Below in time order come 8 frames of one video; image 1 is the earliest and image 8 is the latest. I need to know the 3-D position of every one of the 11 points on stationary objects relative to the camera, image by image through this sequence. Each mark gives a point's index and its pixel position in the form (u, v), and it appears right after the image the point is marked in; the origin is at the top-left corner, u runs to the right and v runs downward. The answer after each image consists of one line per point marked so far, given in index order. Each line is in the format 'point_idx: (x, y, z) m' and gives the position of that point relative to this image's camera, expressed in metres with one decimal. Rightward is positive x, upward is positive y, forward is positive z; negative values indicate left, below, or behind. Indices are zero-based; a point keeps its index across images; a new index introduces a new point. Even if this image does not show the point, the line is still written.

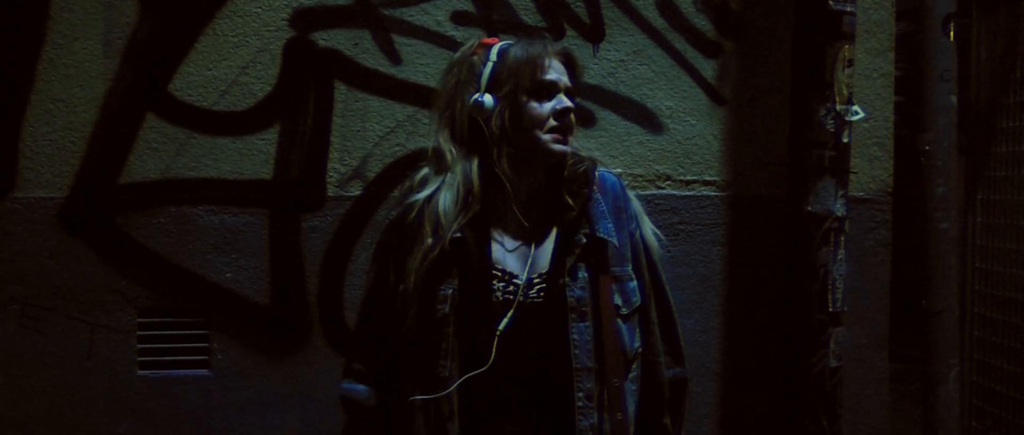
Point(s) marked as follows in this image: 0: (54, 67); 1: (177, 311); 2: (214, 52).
0: (-1.4, +0.5, +2.3) m
1: (-1.0, -0.3, +2.3) m
2: (-0.9, +0.5, +2.3) m
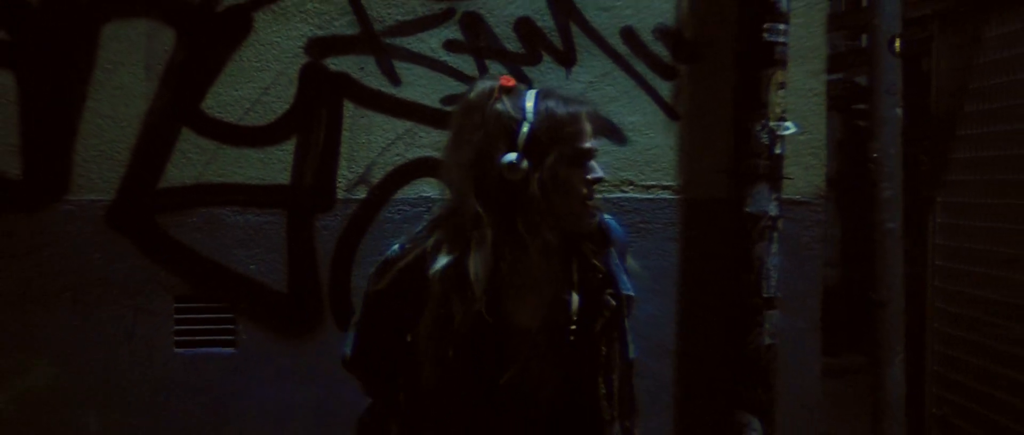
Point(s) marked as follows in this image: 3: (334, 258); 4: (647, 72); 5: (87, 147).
0: (-1.5, +0.5, +2.7) m
1: (-1.1, -0.3, +2.7) m
2: (-1.0, +0.5, +2.7) m
3: (-0.6, -0.1, +2.7) m
4: (+0.5, +0.5, +2.8) m
5: (-1.5, +0.3, +2.7) m
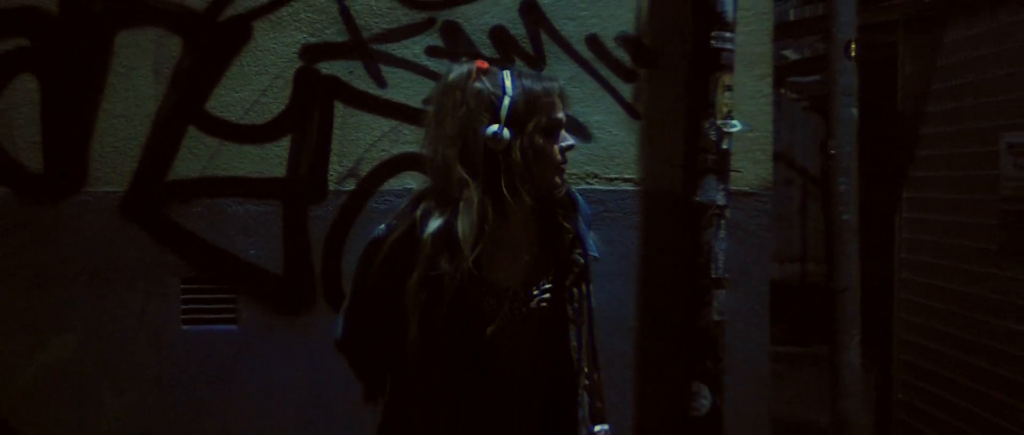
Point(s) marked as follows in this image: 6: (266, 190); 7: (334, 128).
0: (-1.6, +0.5, +3.0) m
1: (-1.2, -0.2, +3.0) m
2: (-1.1, +0.6, +3.0) m
3: (-0.7, -0.1, +3.0) m
4: (+0.4, +0.6, +3.0) m
5: (-1.6, +0.3, +3.0) m
6: (-1.0, +0.1, +3.0) m
7: (-0.7, +0.4, +3.0) m
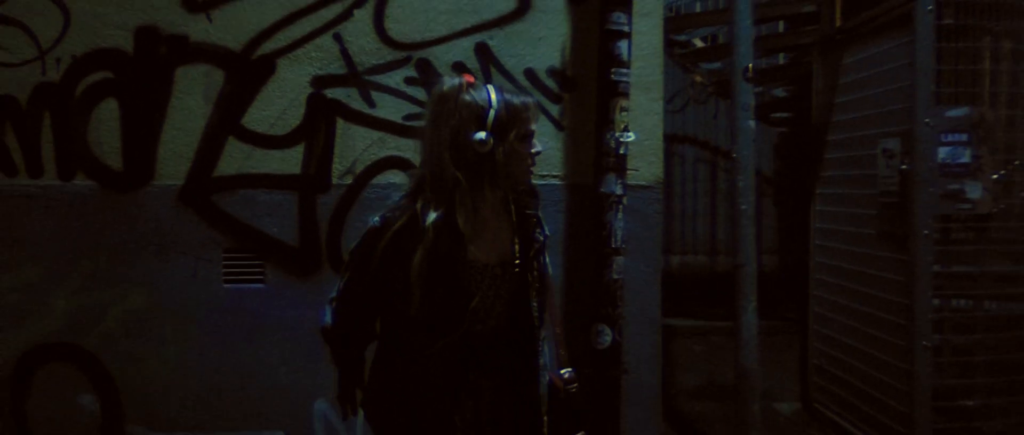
0: (-1.8, +0.6, +4.0) m
1: (-1.4, -0.2, +4.0) m
2: (-1.3, +0.6, +4.0) m
3: (-1.0, 0.0, +4.0) m
4: (+0.2, +0.6, +4.1) m
5: (-1.9, +0.4, +4.0) m
6: (-1.2, +0.2, +4.0) m
7: (-0.9, +0.4, +4.0) m
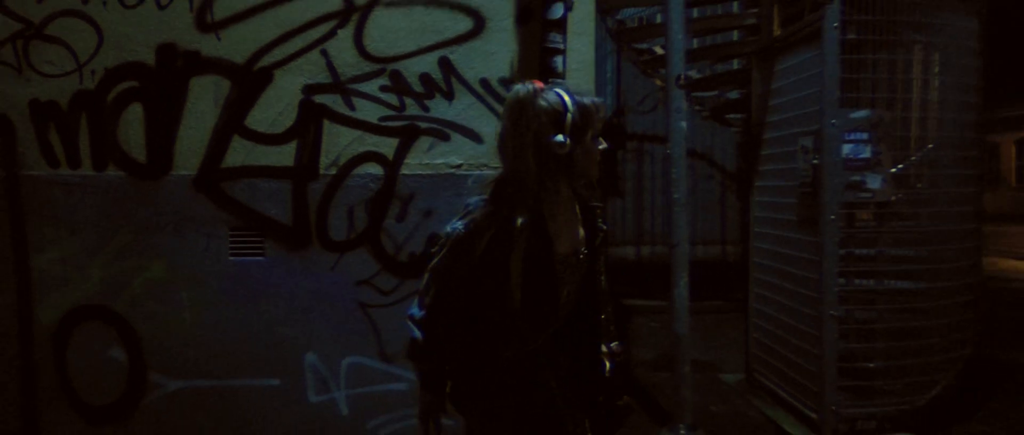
0: (-2.1, +0.7, +4.8) m
1: (-1.7, -0.1, +4.9) m
2: (-1.6, +0.7, +4.9) m
3: (-1.3, +0.1, +4.9) m
4: (-0.1, +0.7, +4.9) m
5: (-2.1, +0.5, +4.8) m
6: (-1.5, +0.3, +4.9) m
7: (-1.2, +0.5, +4.9) m
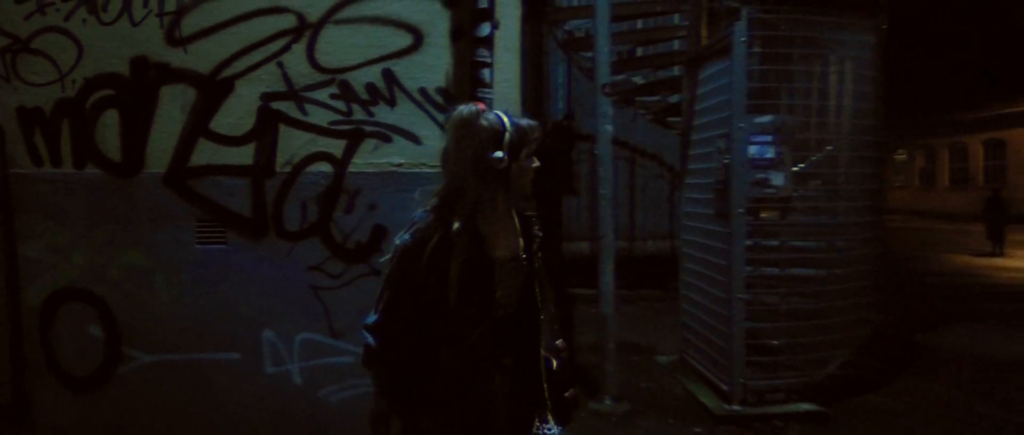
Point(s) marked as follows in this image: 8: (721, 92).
0: (-2.6, +0.7, +5.5) m
1: (-2.2, 0.0, +5.5) m
2: (-2.1, +0.8, +5.5) m
3: (-1.7, +0.1, +5.5) m
4: (-0.6, +0.8, +5.6) m
5: (-2.6, +0.5, +5.5) m
6: (-2.0, +0.3, +5.5) m
7: (-1.7, +0.6, +5.5) m
8: (+2.0, +1.2, +7.0) m
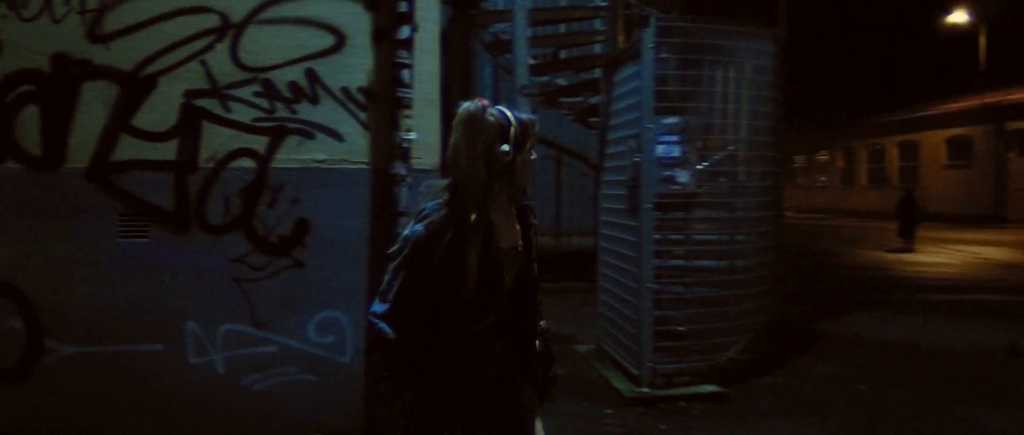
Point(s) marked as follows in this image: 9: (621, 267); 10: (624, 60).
0: (-3.2, +0.8, +5.6) m
1: (-2.8, 0.0, +5.6) m
2: (-2.7, +0.8, +5.6) m
3: (-2.4, +0.2, +5.7) m
4: (-1.2, +0.8, +5.8) m
5: (-3.2, +0.6, +5.5) m
6: (-2.6, +0.4, +5.6) m
7: (-2.3, +0.6, +5.7) m
8: (+1.2, +1.2, +7.5) m
9: (+1.1, -0.5, +7.7) m
10: (+1.2, +1.7, +7.9) m
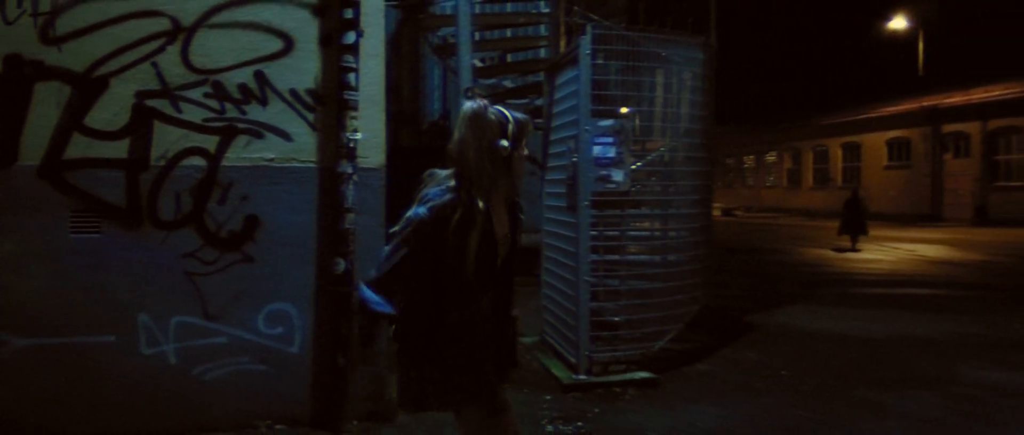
0: (-3.6, +0.8, +5.7) m
1: (-3.3, 0.0, +5.8) m
2: (-3.1, +0.8, +5.8) m
3: (-2.8, +0.2, +5.9) m
4: (-1.7, +0.9, +6.1) m
5: (-3.7, +0.6, +5.7) m
6: (-3.1, +0.4, +5.8) m
7: (-2.8, +0.7, +5.9) m
8: (+0.6, +1.3, +7.9) m
9: (+0.5, -0.5, +8.1) m
10: (+0.6, +1.7, +8.3) m
